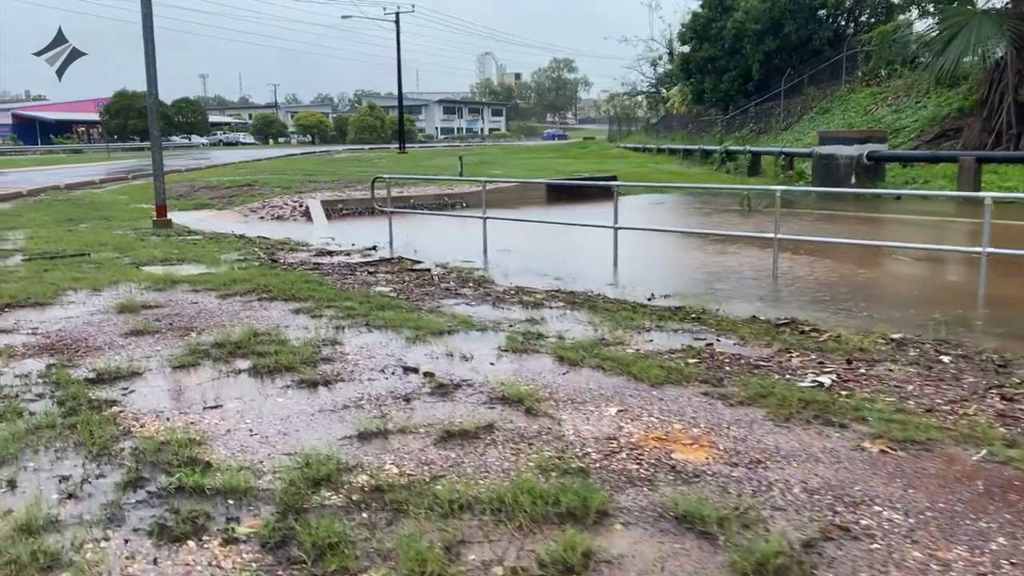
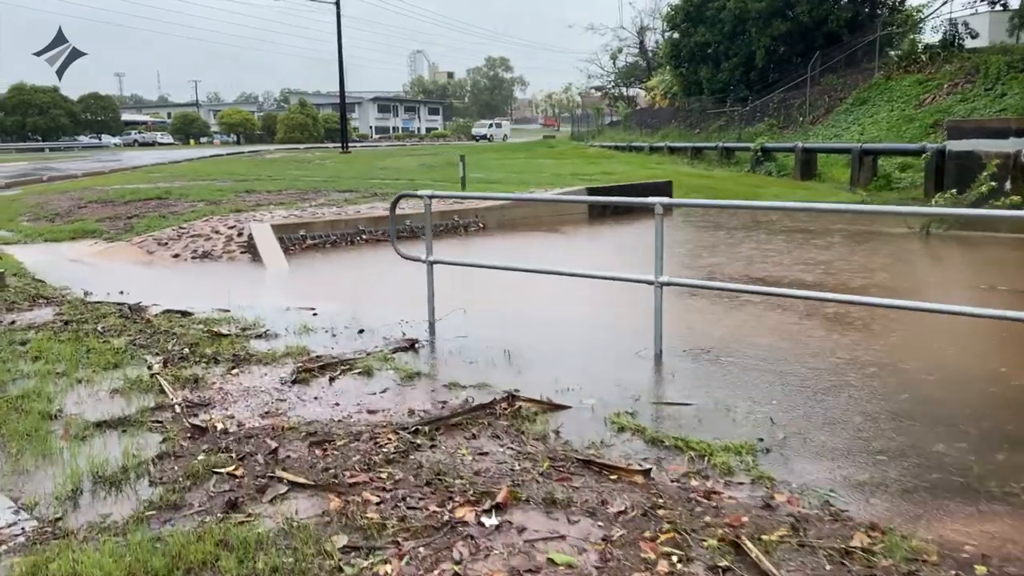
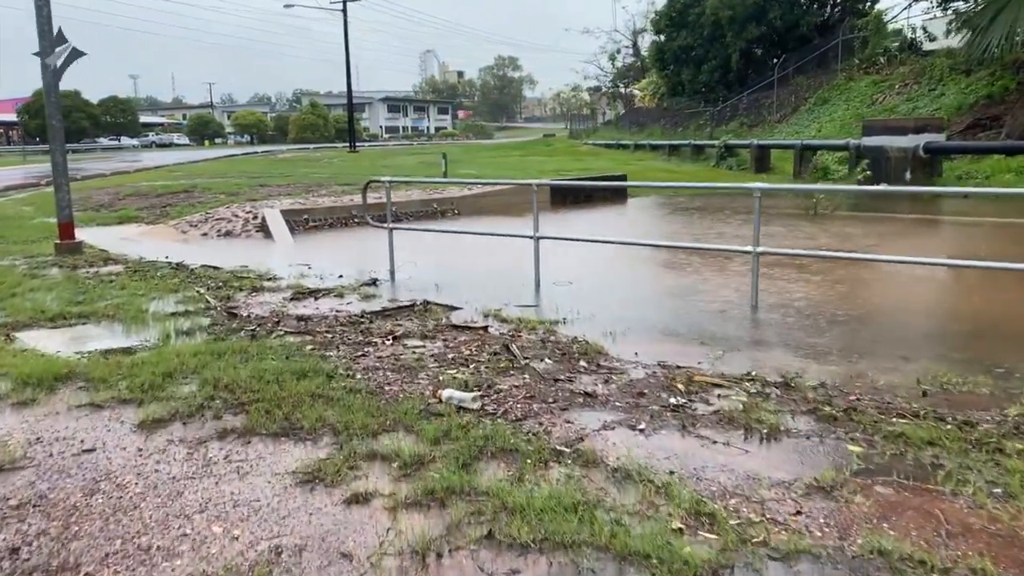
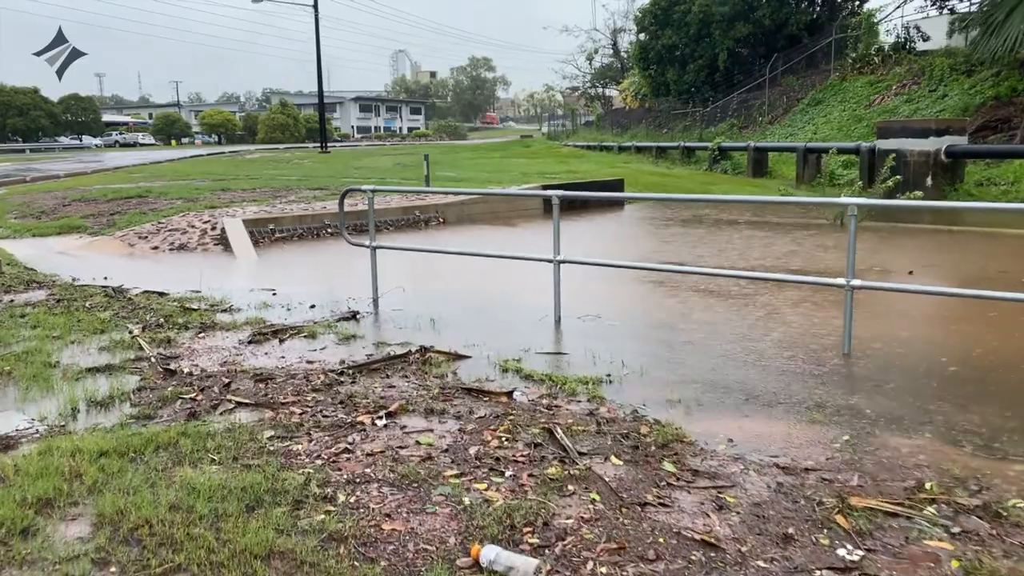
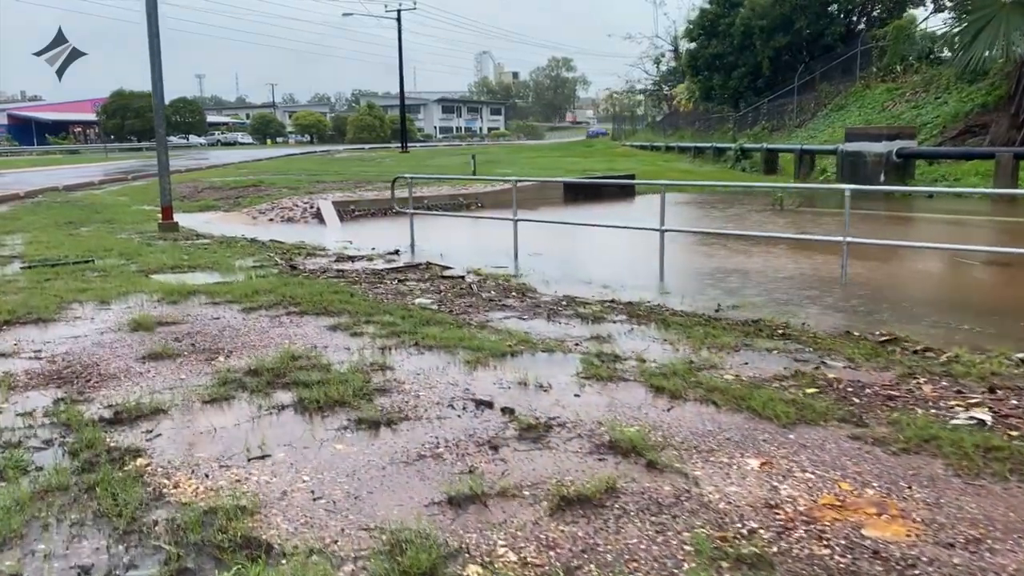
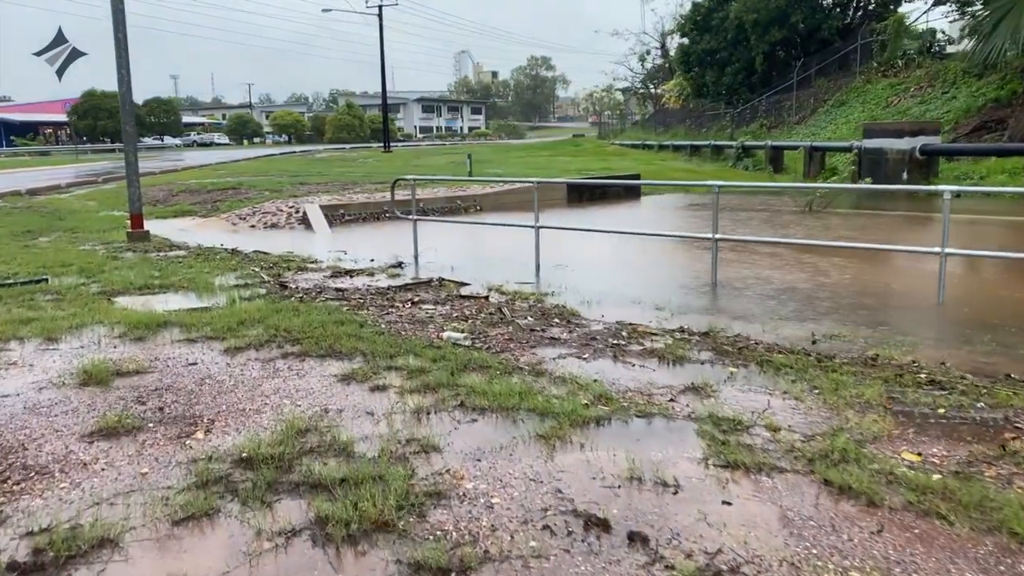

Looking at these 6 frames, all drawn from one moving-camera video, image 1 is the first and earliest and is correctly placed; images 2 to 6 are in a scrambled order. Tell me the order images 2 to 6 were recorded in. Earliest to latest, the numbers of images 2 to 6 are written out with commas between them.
5, 6, 3, 4, 2
